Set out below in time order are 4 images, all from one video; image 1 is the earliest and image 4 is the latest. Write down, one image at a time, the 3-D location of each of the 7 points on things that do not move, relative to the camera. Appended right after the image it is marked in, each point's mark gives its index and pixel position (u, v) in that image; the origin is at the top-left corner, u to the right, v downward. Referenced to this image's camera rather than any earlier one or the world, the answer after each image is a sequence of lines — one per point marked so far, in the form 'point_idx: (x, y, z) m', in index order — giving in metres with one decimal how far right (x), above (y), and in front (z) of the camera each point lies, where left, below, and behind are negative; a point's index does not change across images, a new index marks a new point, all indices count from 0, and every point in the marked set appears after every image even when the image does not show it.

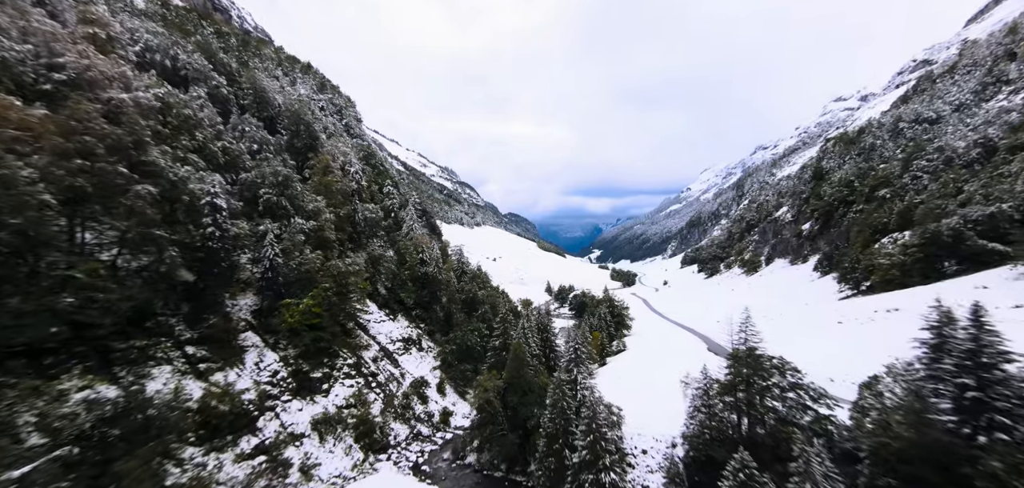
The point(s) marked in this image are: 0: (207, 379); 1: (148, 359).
0: (-14.2, -6.3, +15.0) m
1: (-15.7, -4.9, +13.8) m
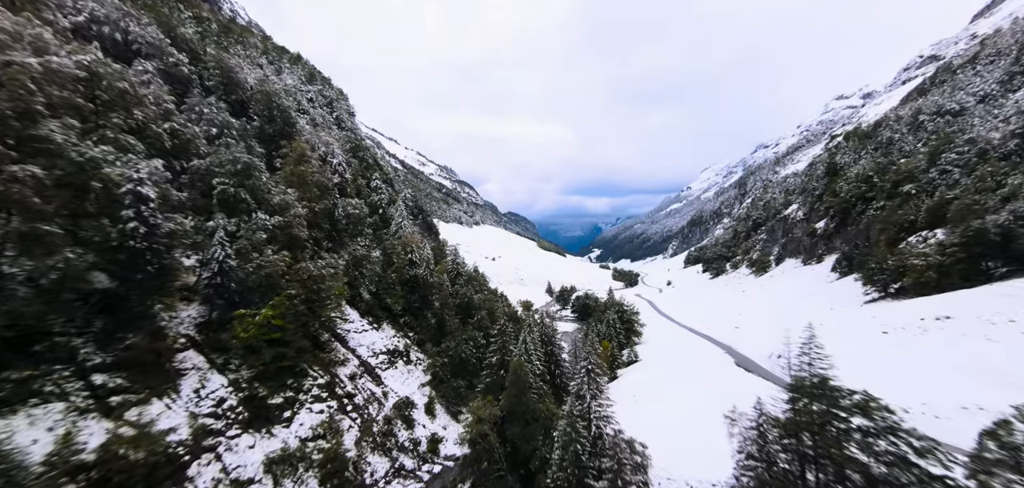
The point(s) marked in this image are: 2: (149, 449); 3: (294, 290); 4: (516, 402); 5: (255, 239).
0: (-14.2, -6.3, +11.6) m
1: (-15.7, -4.9, +10.5) m
2: (-13.0, -7.4, +11.5) m
3: (-12.5, -2.6, +18.3) m
4: (+0.2, -8.7, +17.9) m
5: (-14.1, +0.3, +17.7) m
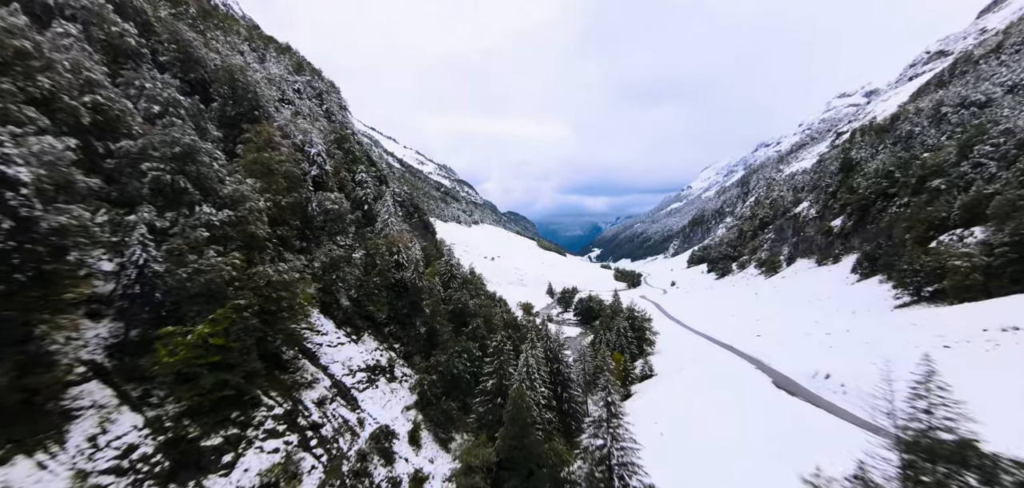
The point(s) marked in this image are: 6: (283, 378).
0: (-14.2, -6.2, +8.2) m
1: (-15.7, -4.9, +7.1) m
2: (-13.1, -7.4, +8.1) m
3: (-12.5, -2.6, +14.9) m
4: (+0.1, -8.7, +14.5) m
5: (-14.2, +0.3, +14.2) m
6: (-11.9, -7.0, +16.9) m
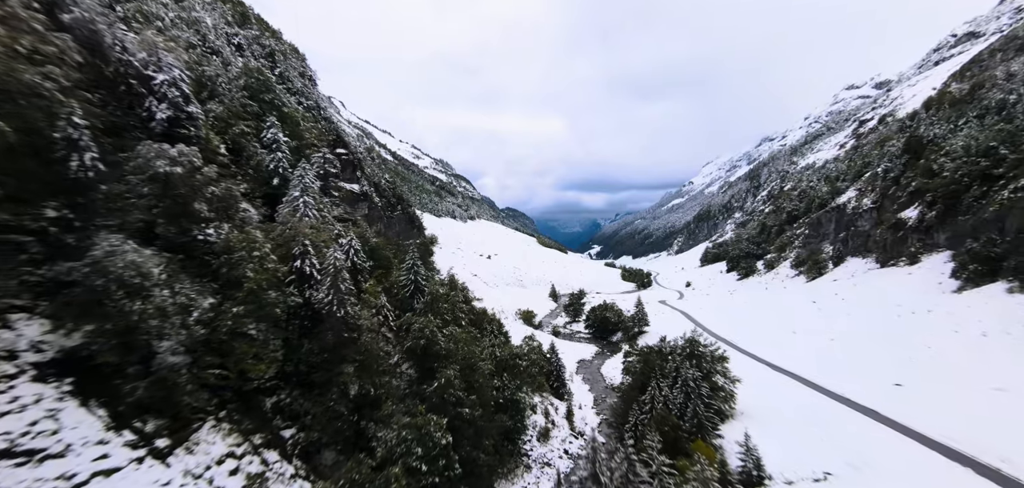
0: (-14.3, -6.2, -4.0) m
1: (-15.8, -4.9, -5.2) m
2: (-13.1, -7.3, -4.1) m
3: (-12.6, -2.5, +2.7) m
4: (0.0, -8.6, +2.4) m
5: (-14.3, +0.4, +2.0) m
6: (-12.1, -6.9, +4.7) m
